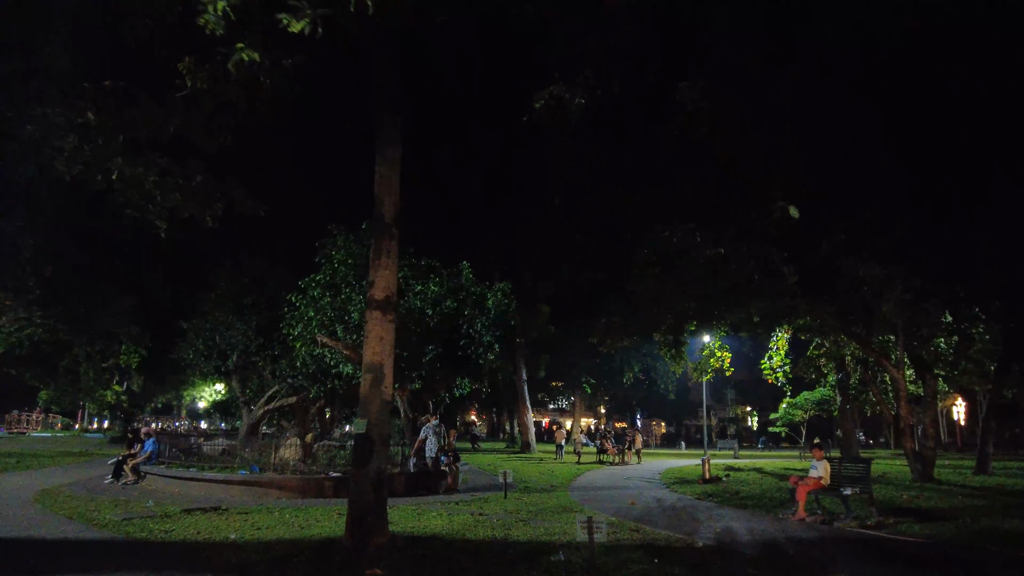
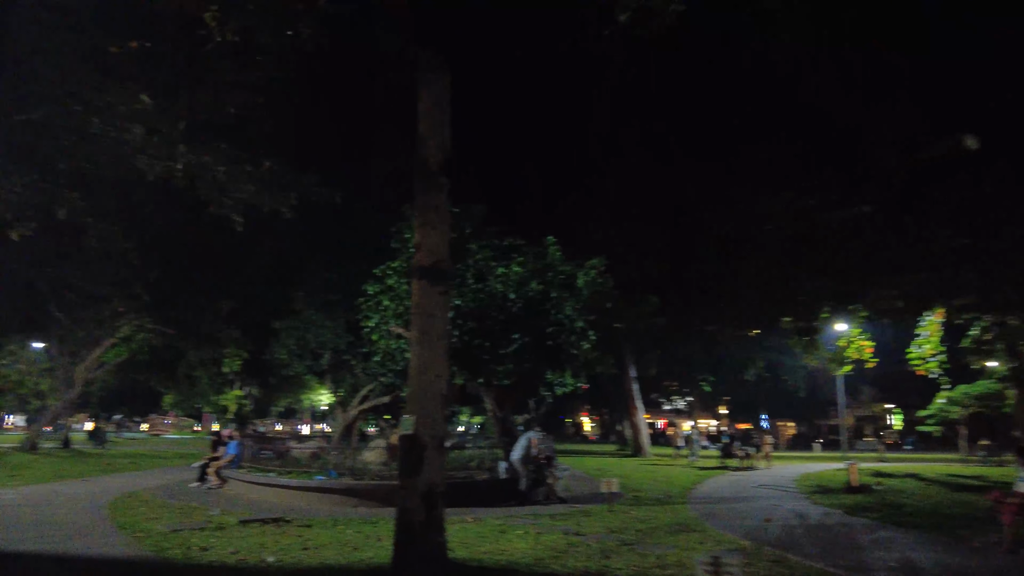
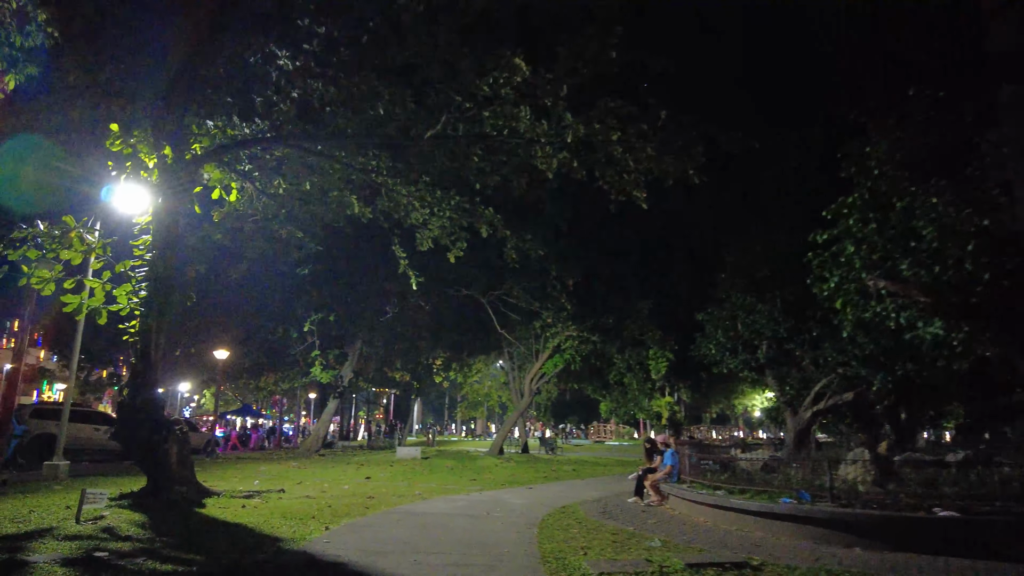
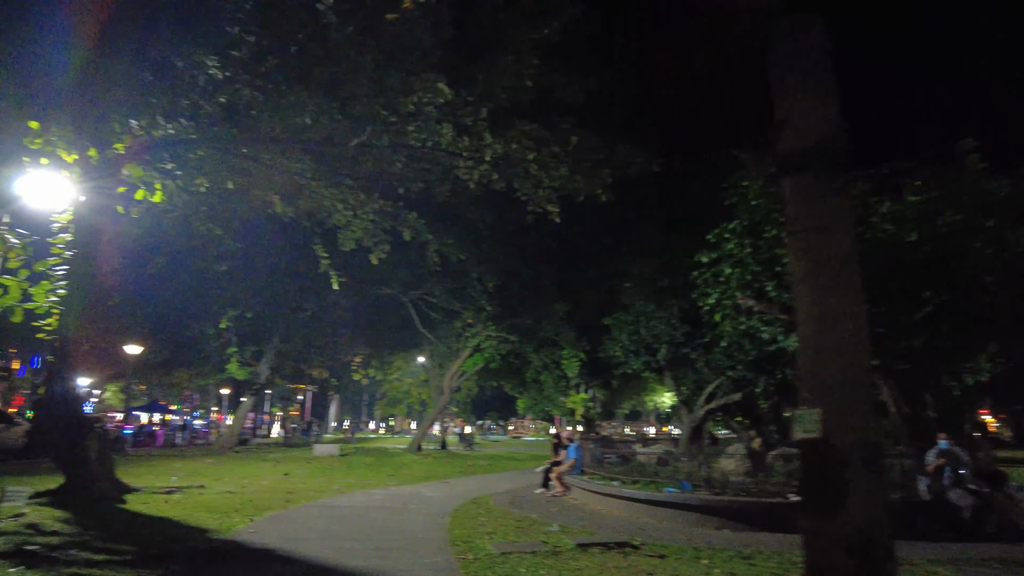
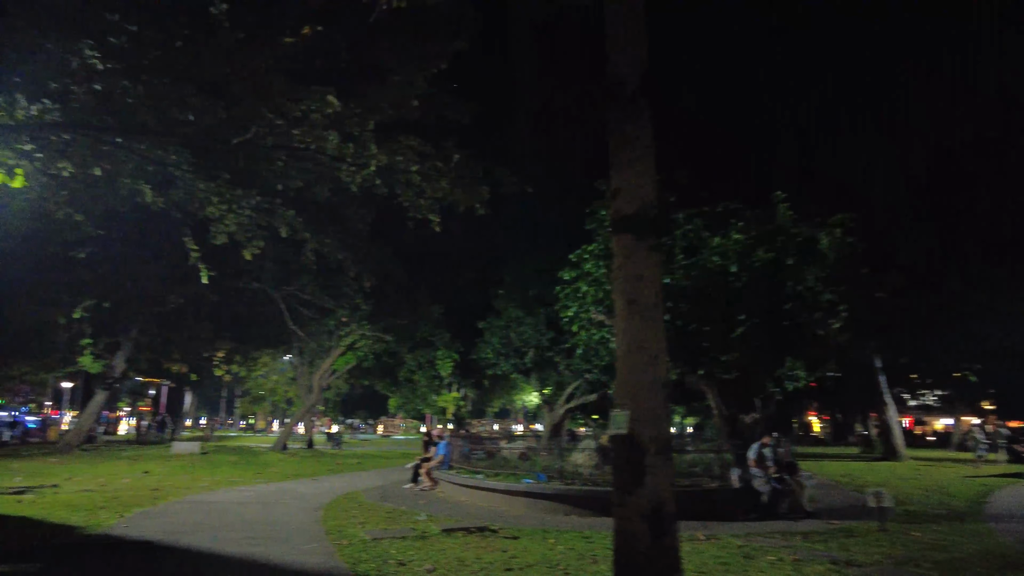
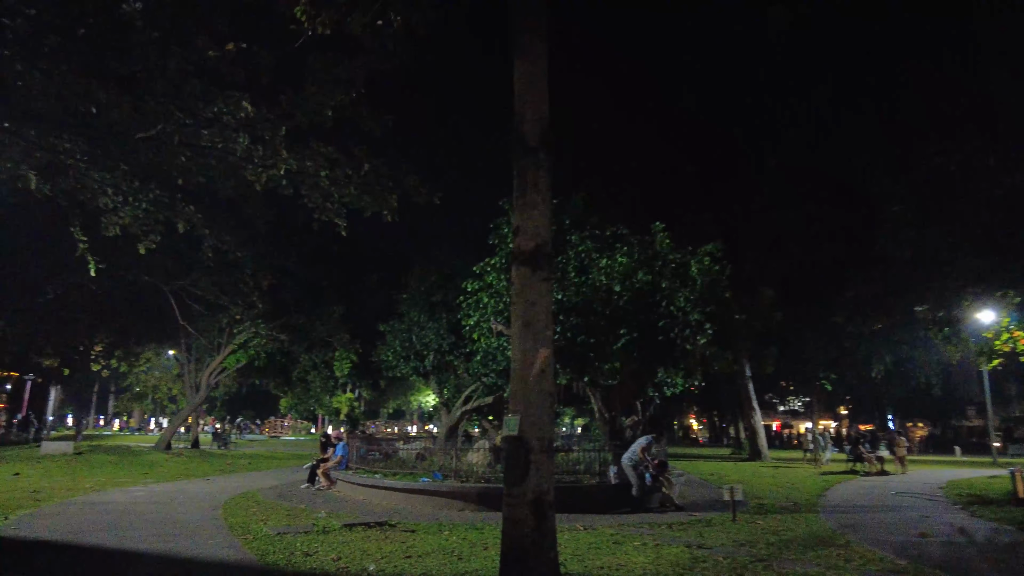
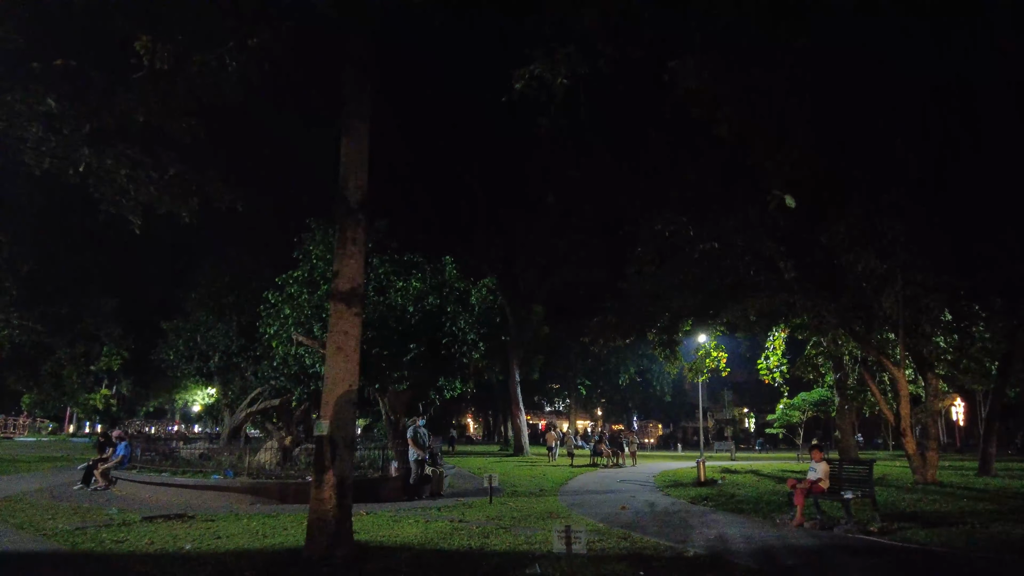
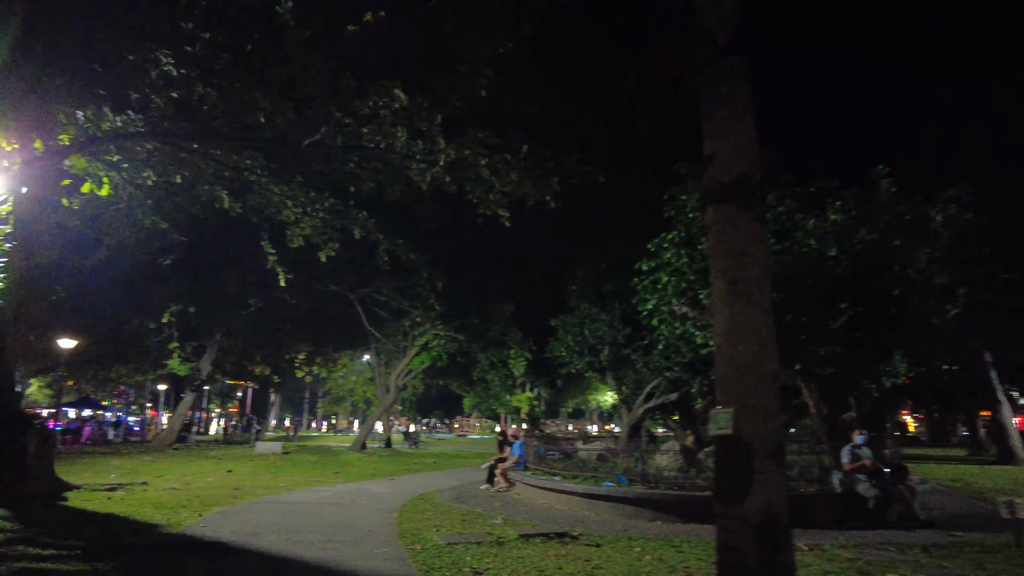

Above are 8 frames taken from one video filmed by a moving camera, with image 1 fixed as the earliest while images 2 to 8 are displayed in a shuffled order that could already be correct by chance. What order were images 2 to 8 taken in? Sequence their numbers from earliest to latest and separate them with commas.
7, 2, 6, 5, 8, 4, 3
